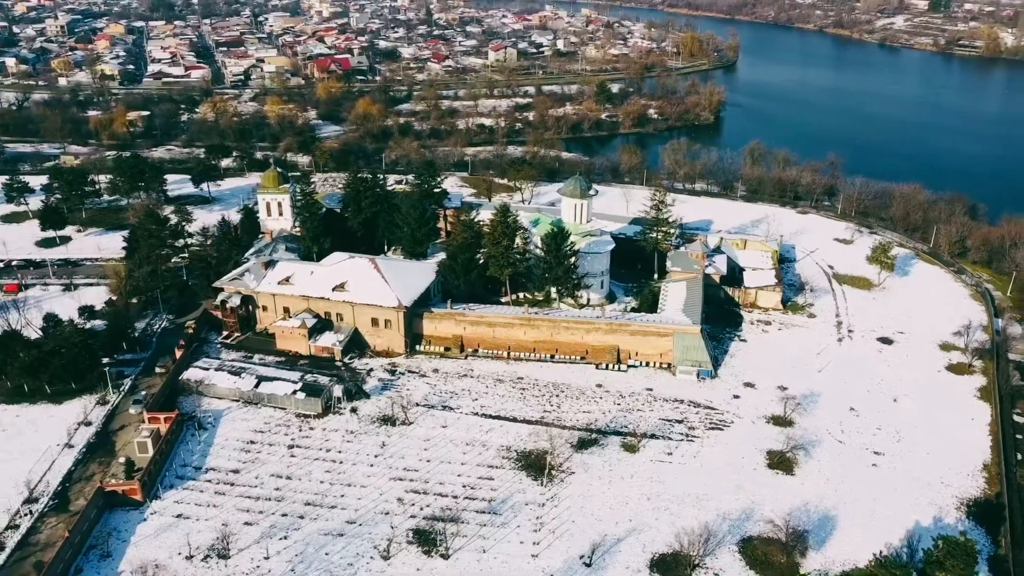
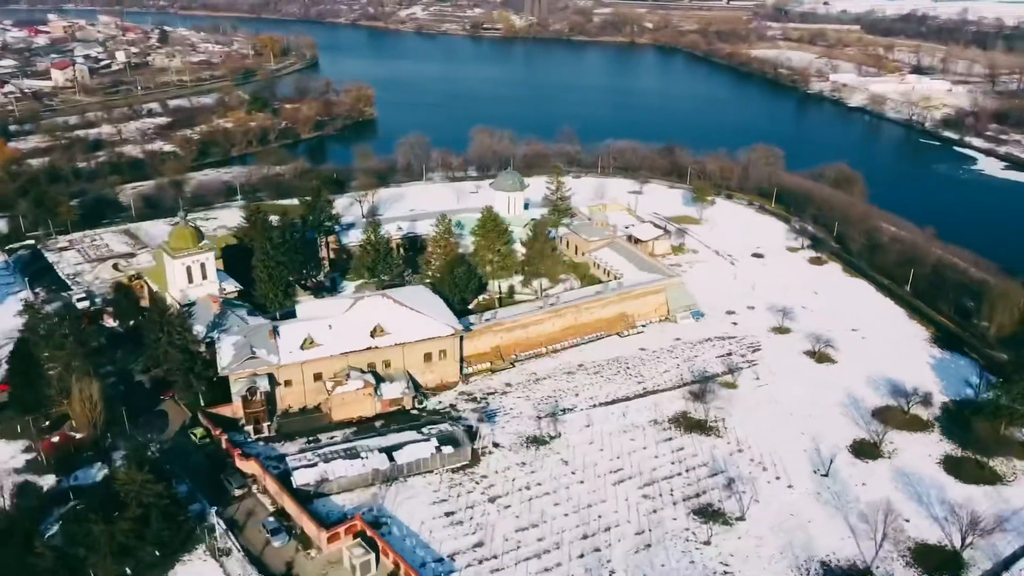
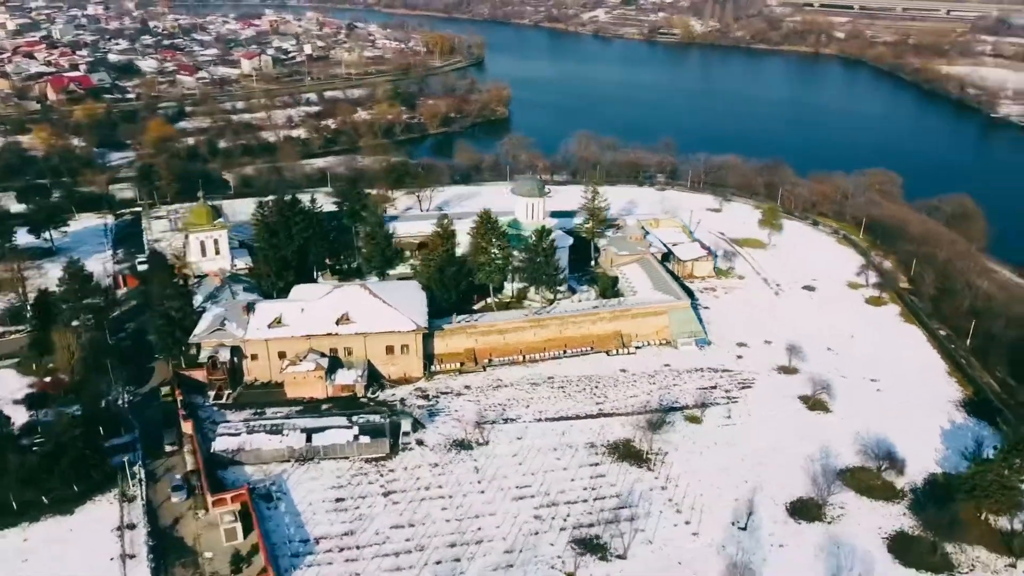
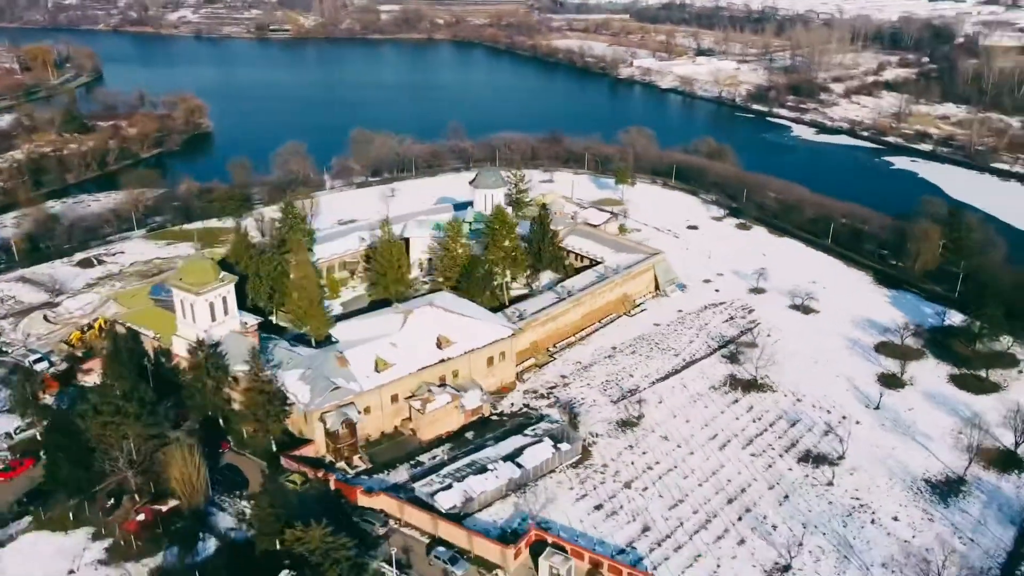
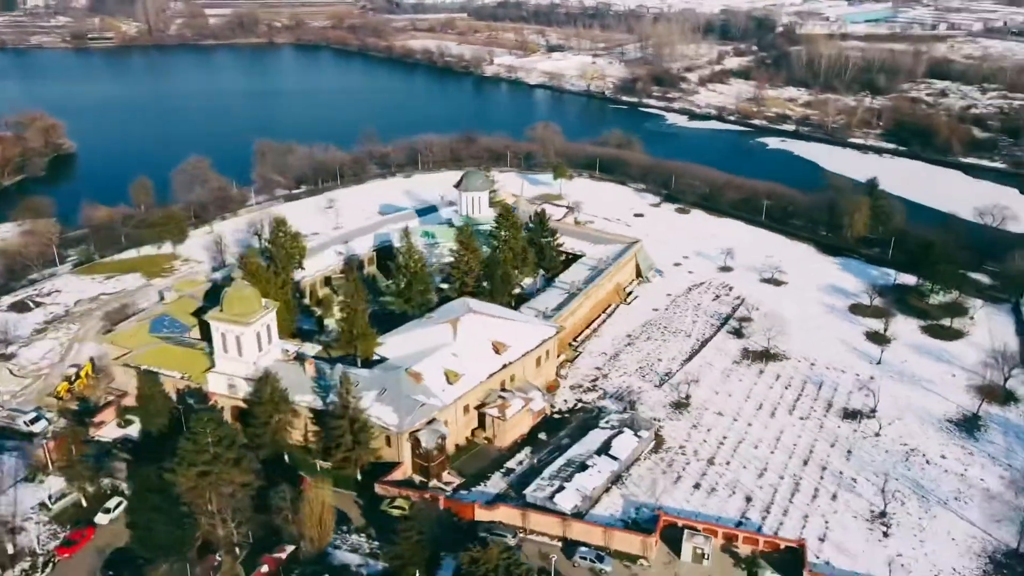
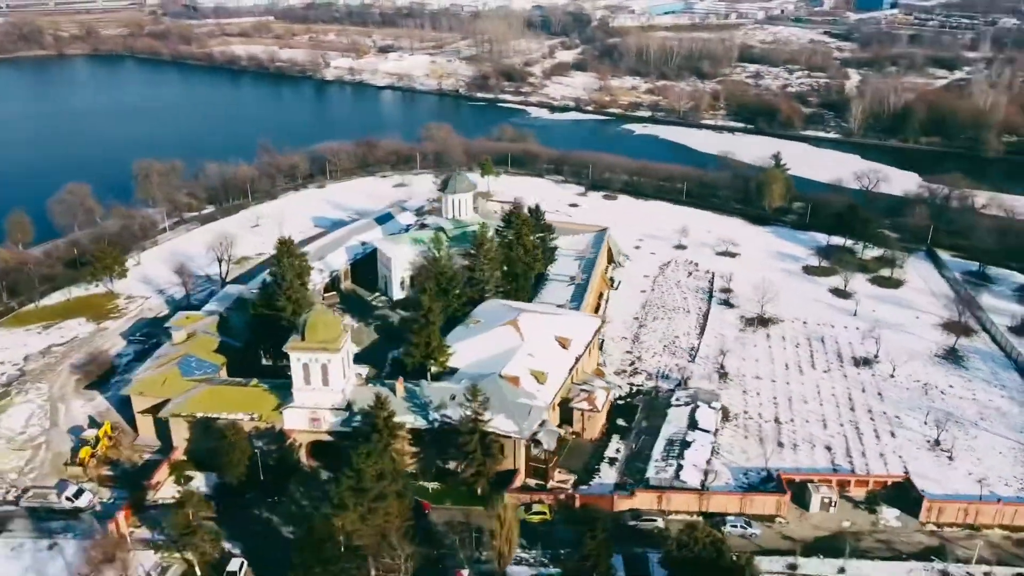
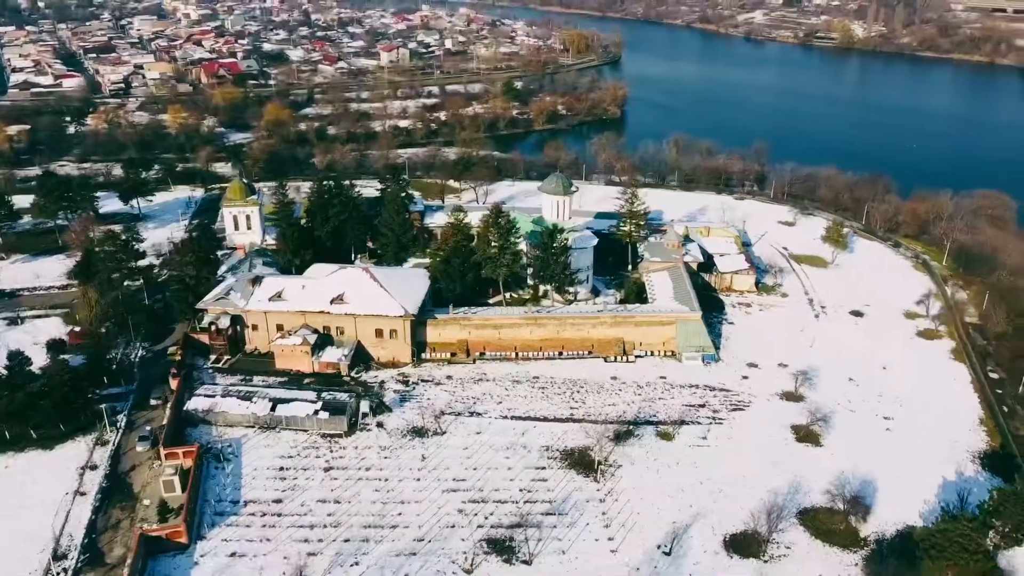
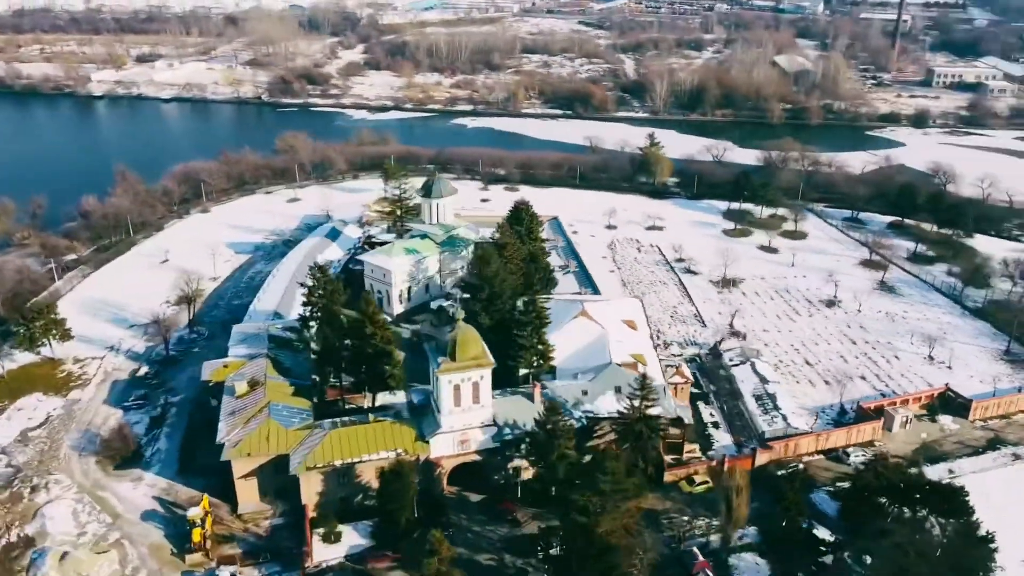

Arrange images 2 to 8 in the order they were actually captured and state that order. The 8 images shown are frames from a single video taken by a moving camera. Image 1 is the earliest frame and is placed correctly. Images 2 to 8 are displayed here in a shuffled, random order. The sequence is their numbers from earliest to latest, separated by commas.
7, 3, 2, 4, 5, 6, 8
